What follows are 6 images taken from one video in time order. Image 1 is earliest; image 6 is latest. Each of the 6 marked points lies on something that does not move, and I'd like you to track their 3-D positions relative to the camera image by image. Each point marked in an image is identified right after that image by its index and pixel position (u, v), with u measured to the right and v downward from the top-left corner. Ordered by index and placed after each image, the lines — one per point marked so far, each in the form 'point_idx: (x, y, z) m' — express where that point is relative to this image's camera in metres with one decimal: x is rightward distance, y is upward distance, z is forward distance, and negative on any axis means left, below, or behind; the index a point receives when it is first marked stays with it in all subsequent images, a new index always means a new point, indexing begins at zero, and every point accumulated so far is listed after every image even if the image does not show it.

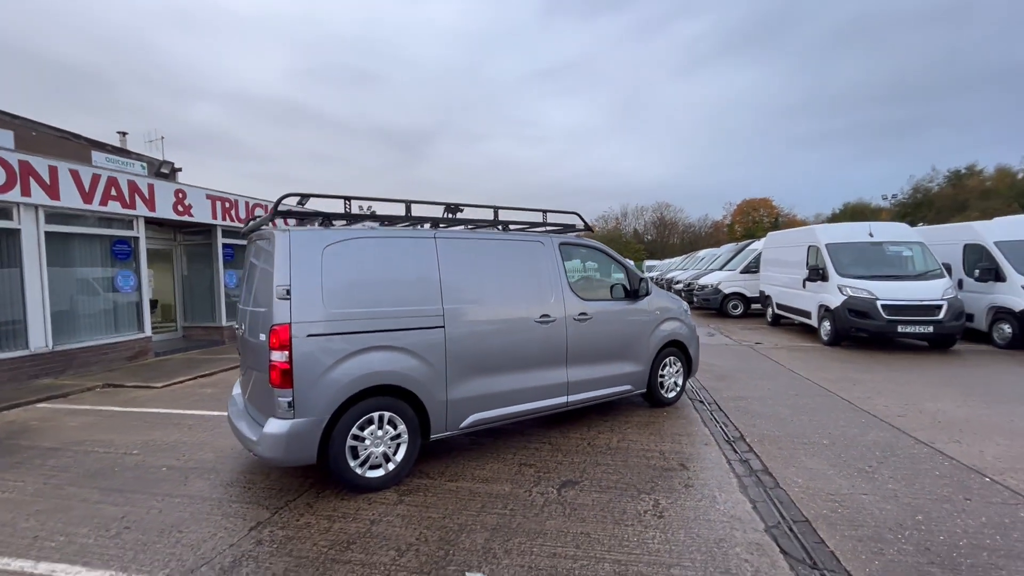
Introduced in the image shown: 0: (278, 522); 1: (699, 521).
0: (-1.7, -1.7, +3.6) m
1: (+1.4, -1.7, +3.5) m
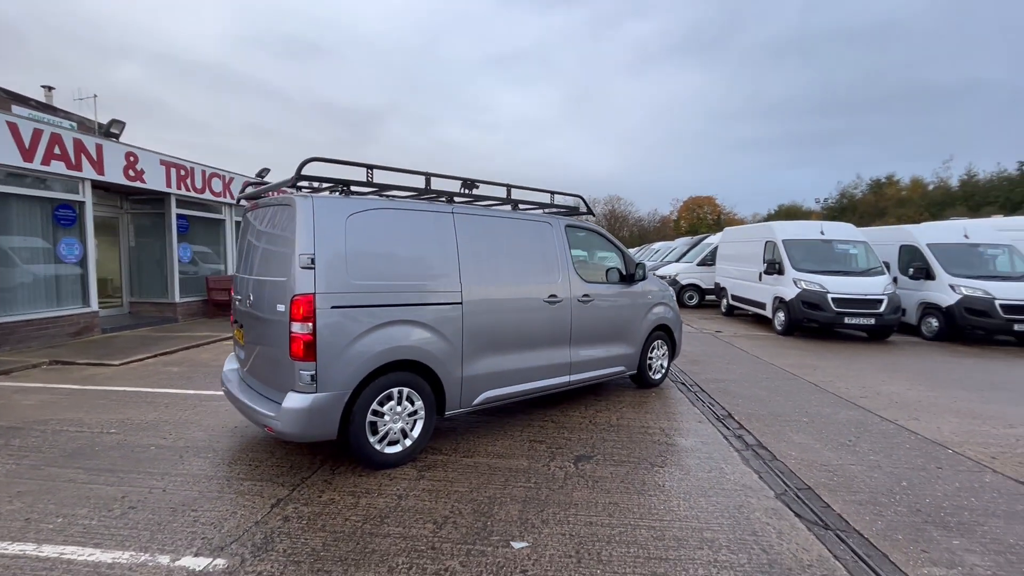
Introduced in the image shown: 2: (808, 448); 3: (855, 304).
0: (-1.5, -1.5, +3.4) m
1: (+1.6, -1.6, +3.7) m
2: (+2.8, -1.5, +4.6) m
3: (+7.8, -0.4, +11.0) m
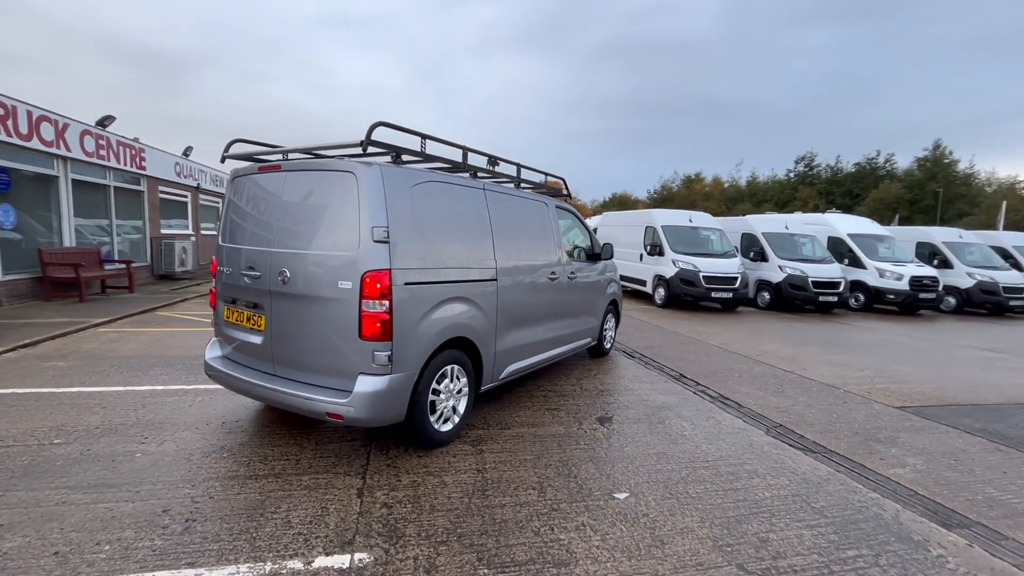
0: (-0.9, -1.3, +3.3) m
1: (+2.0, -1.4, +4.5) m
2: (+2.9, -1.3, +5.7) m
3: (+5.6, +0.2, +13.2) m
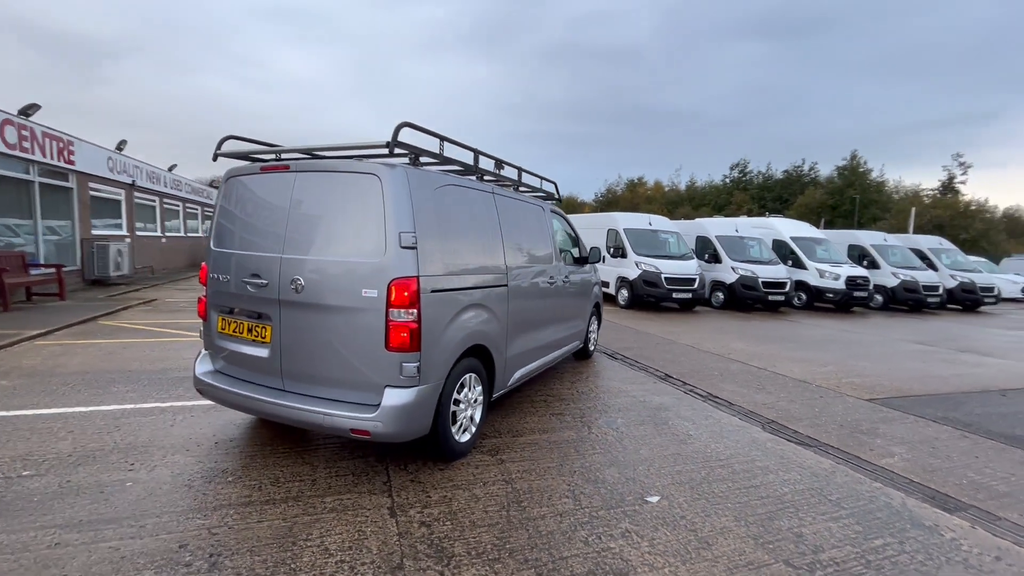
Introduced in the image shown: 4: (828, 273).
0: (-0.6, -1.4, +3.1) m
1: (+2.0, -1.4, +4.6) m
2: (+2.8, -1.3, +6.0) m
3: (+4.7, +0.2, +13.8) m
4: (+10.4, +0.5, +15.9) m
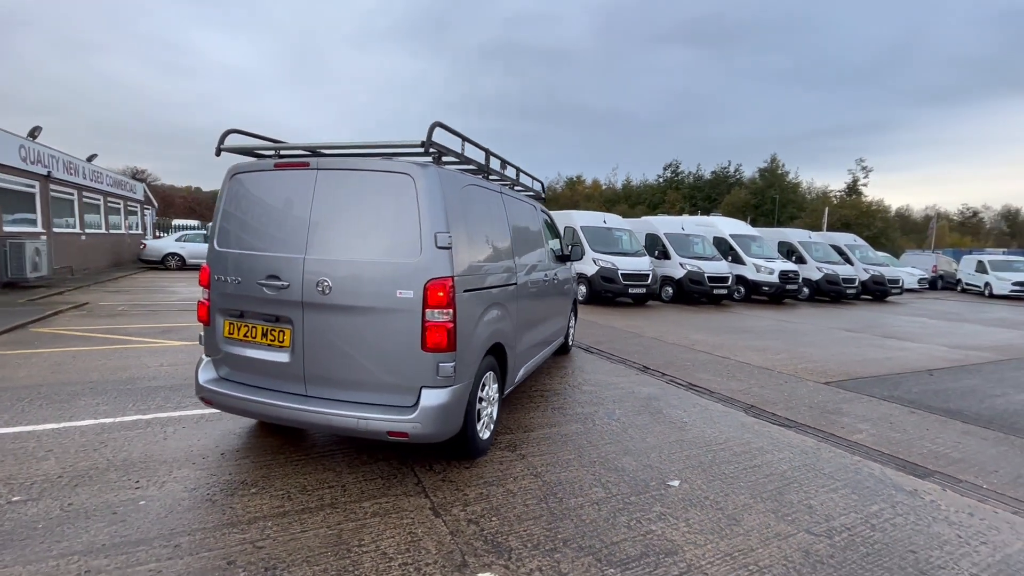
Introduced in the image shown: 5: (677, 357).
0: (-0.4, -1.4, +3.1) m
1: (+2.1, -1.3, +5.0) m
2: (+2.7, -1.2, +6.4) m
3: (+3.6, +0.3, +14.3) m
4: (+8.9, +0.7, +17.1) m
5: (+2.6, -1.1, +7.6) m
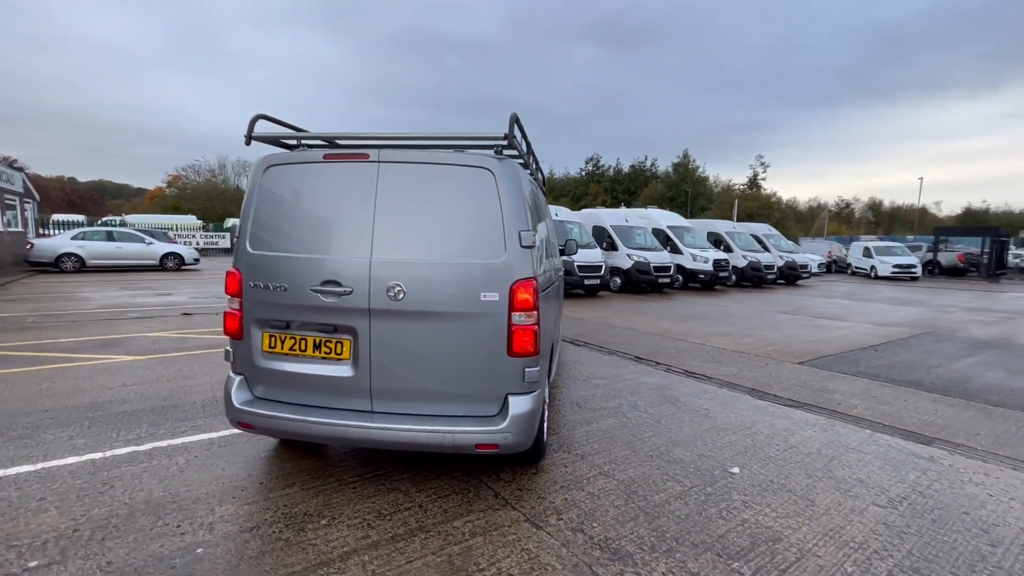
0: (+0.2, -1.4, +3.0) m
1: (+2.3, -1.2, +5.2) m
2: (+2.7, -1.1, +6.7) m
3: (+2.3, +0.6, +14.7) m
4: (+7.1, +1.2, +18.3) m
5: (+2.4, -1.0, +7.9) m
